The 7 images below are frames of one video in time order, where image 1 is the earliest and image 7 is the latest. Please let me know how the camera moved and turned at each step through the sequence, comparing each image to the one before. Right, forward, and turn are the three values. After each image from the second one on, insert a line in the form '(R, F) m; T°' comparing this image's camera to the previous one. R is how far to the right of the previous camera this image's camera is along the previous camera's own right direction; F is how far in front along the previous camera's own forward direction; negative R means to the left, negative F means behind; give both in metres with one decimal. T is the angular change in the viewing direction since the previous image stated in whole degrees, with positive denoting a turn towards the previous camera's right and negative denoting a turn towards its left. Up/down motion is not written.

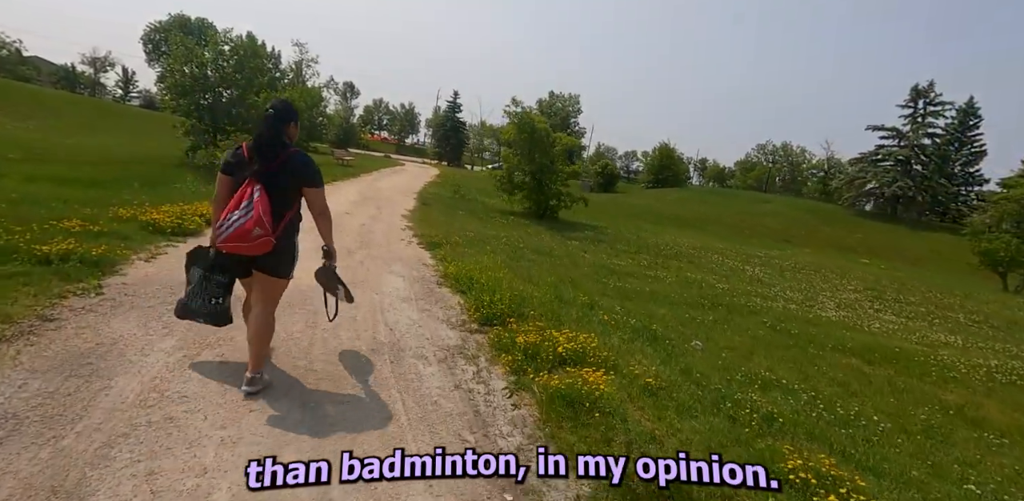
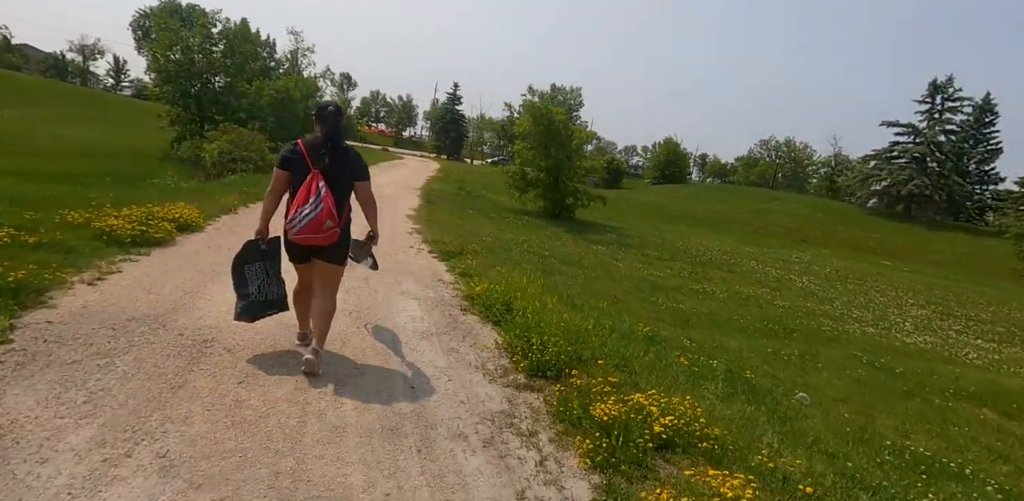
(-0.7, +2.2) m; 0°
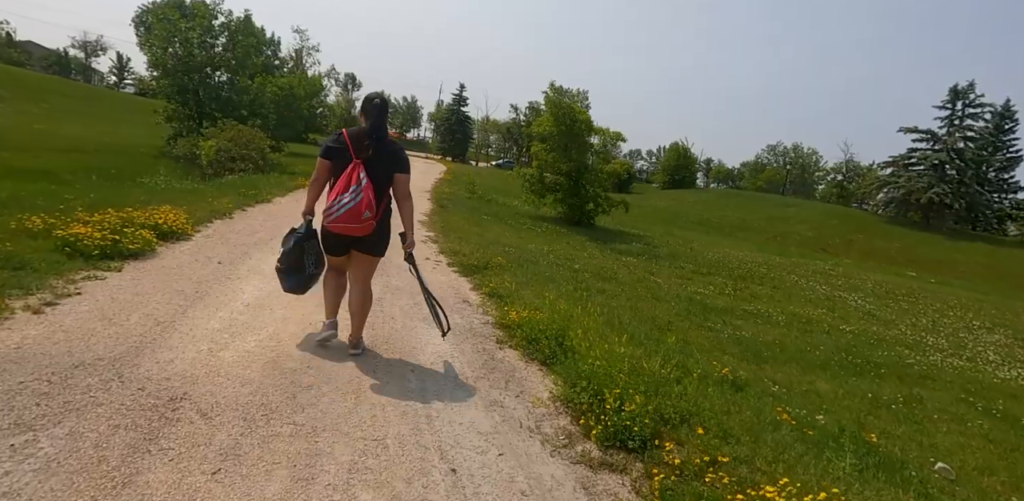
(-0.6, +1.6) m; 0°
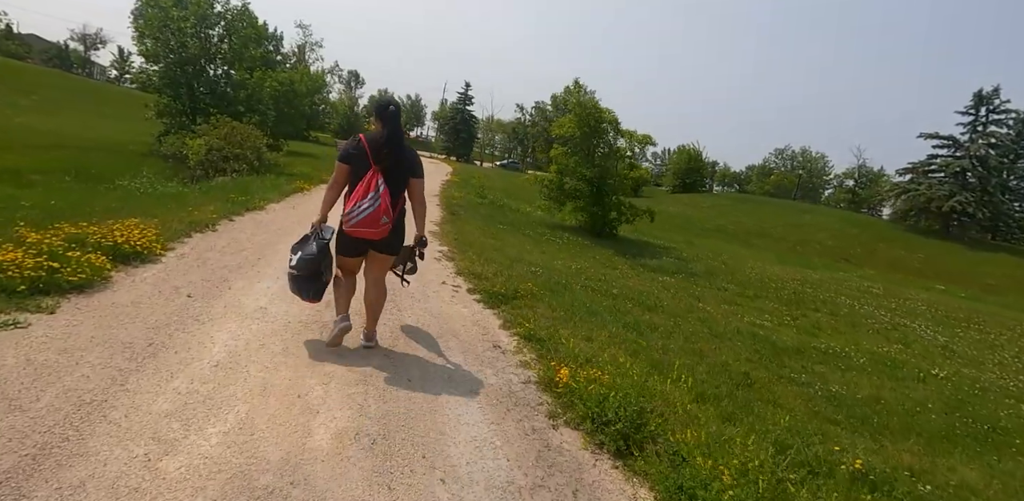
(-0.5, +1.8) m; 0°
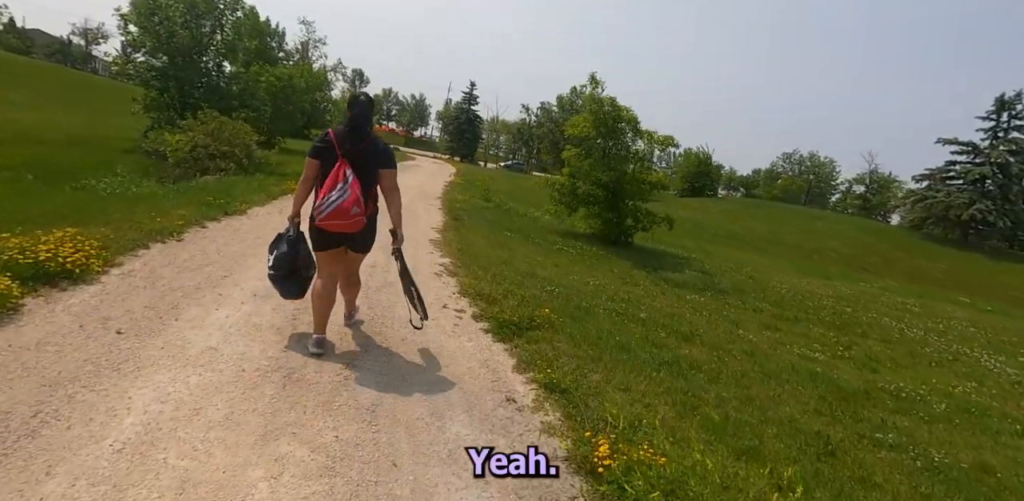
(-0.2, +1.6) m; 0°
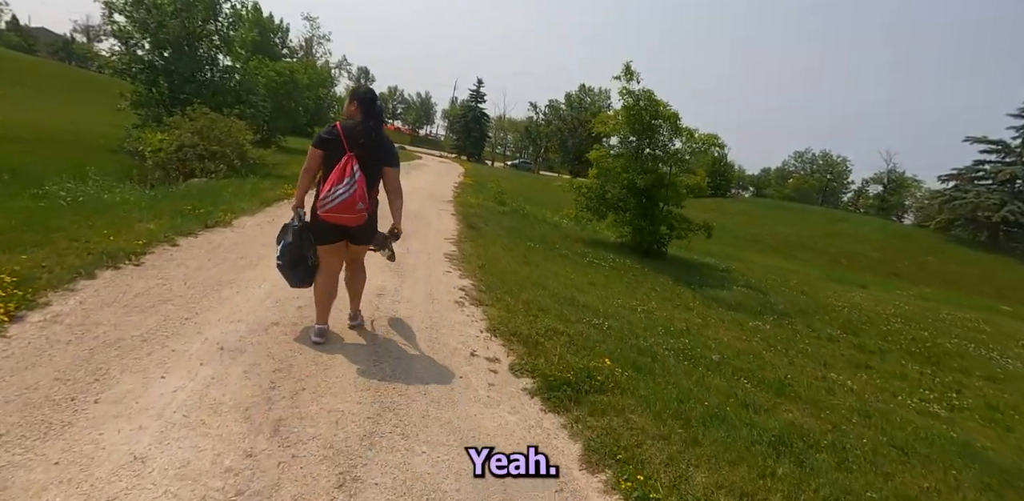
(-0.5, +2.0) m; 0°
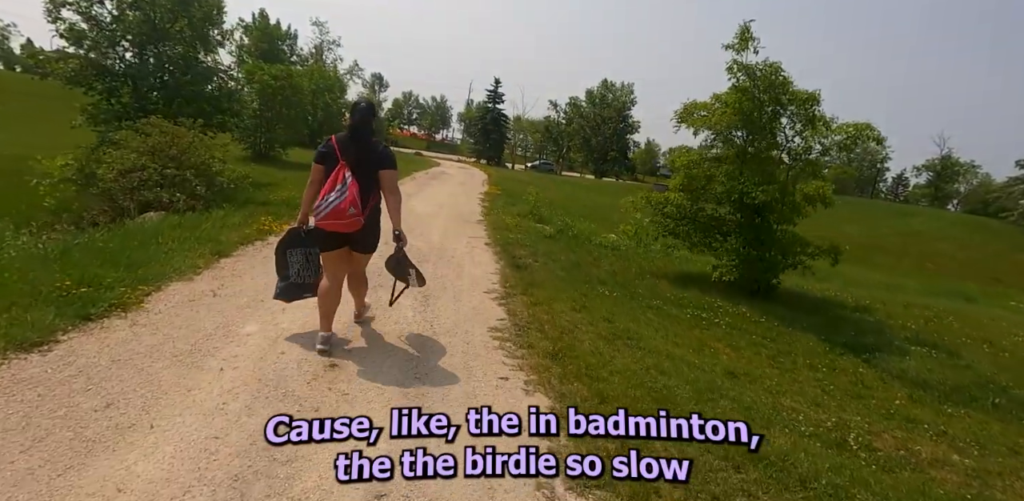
(-0.8, +4.5) m; -2°
